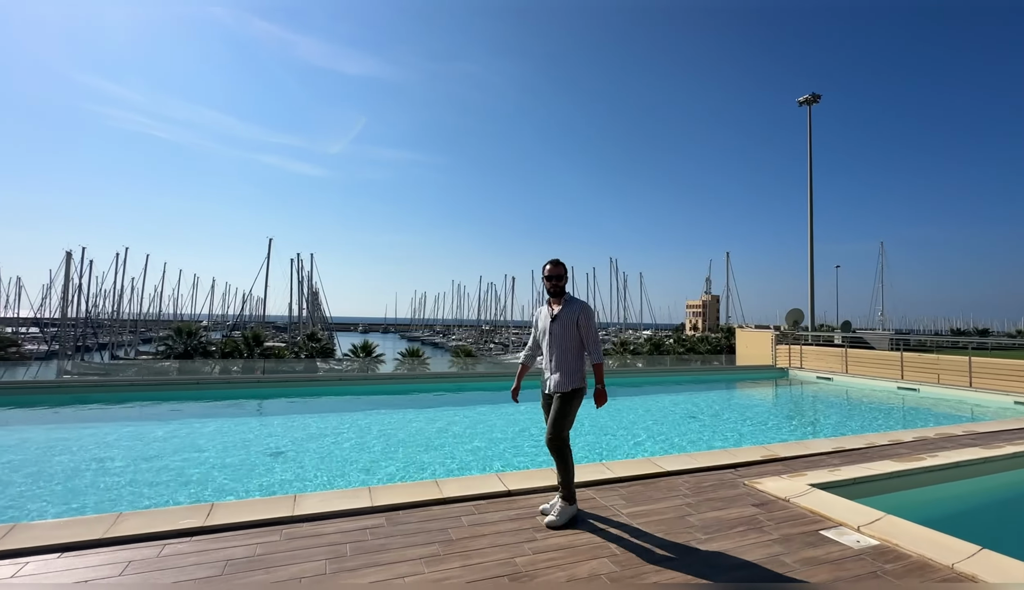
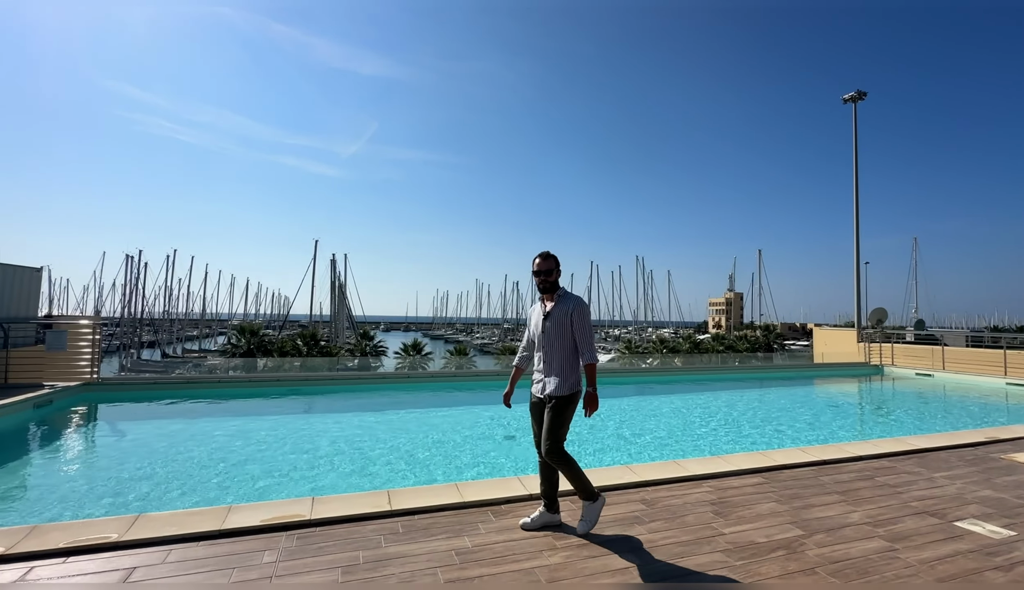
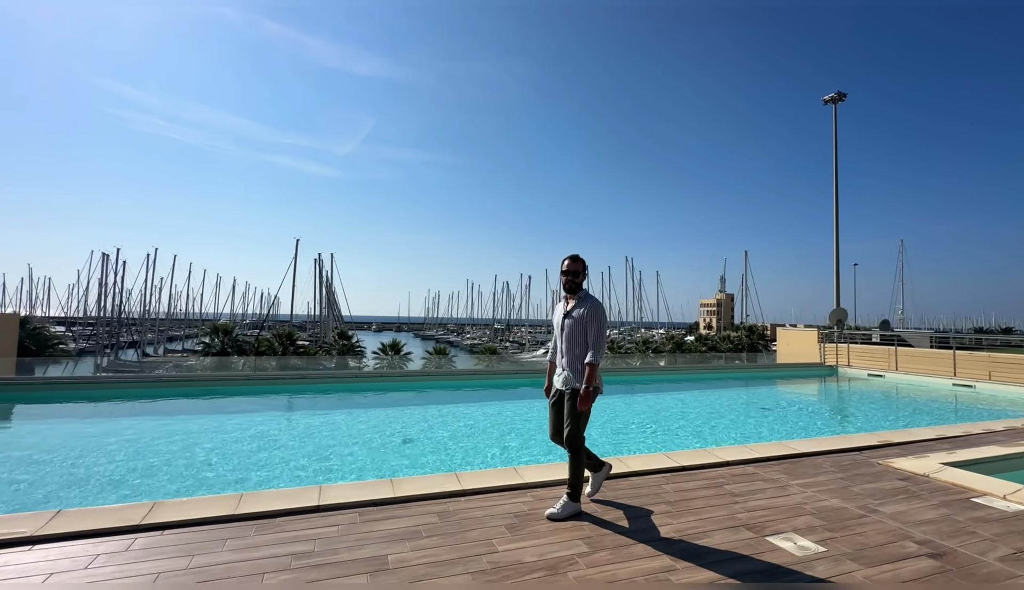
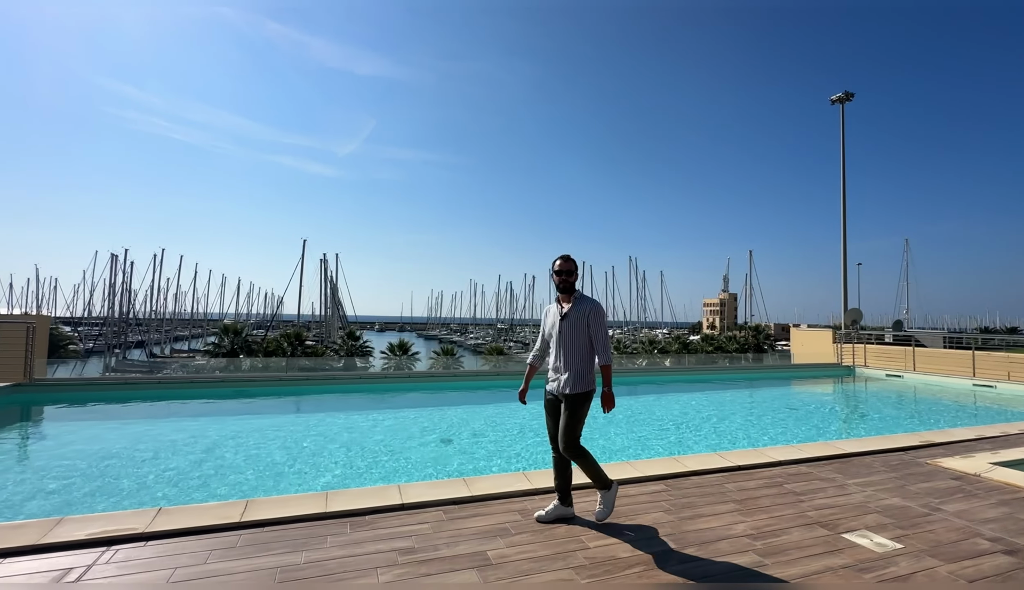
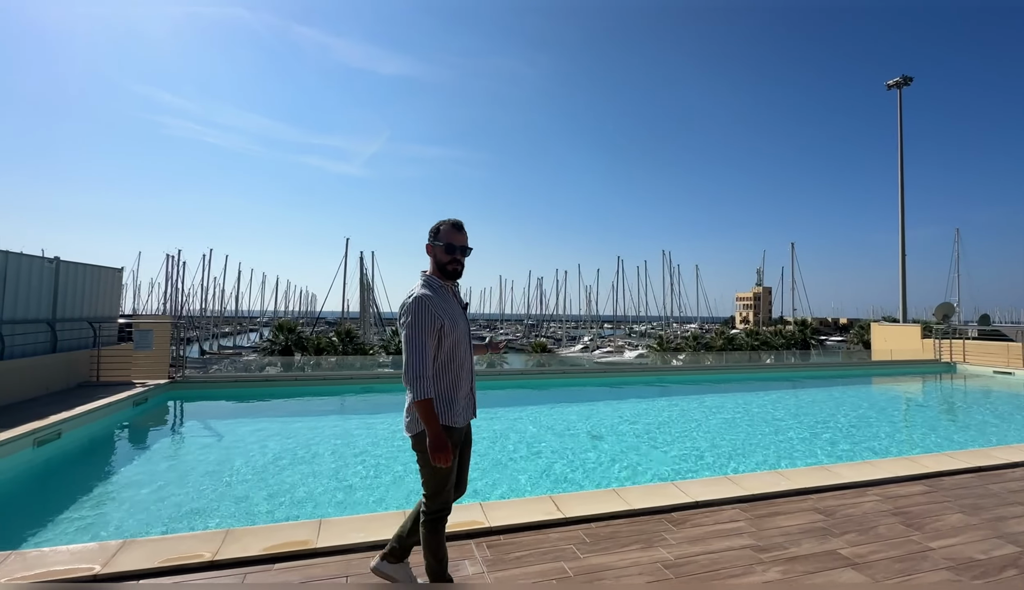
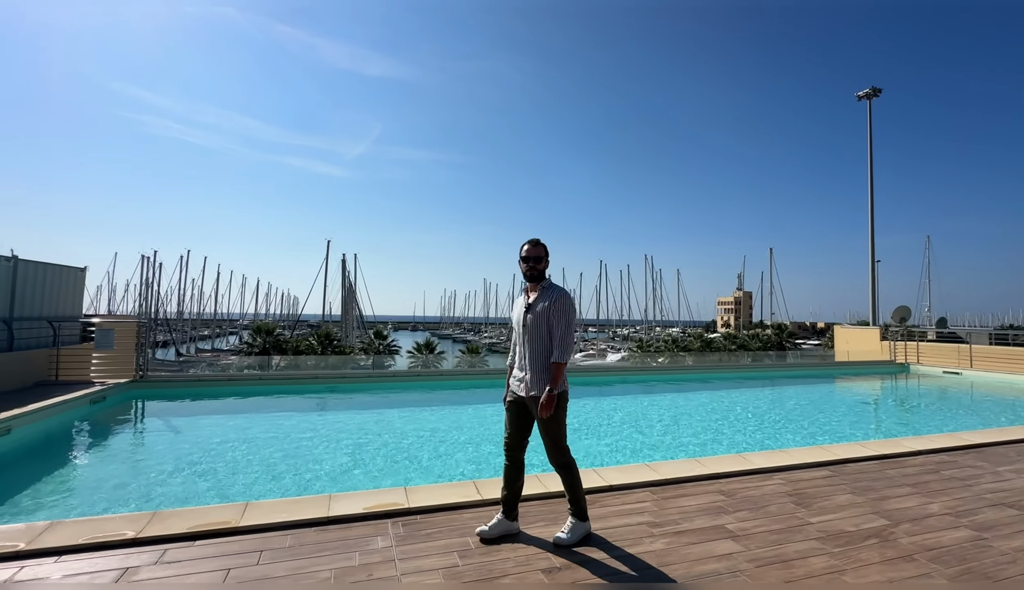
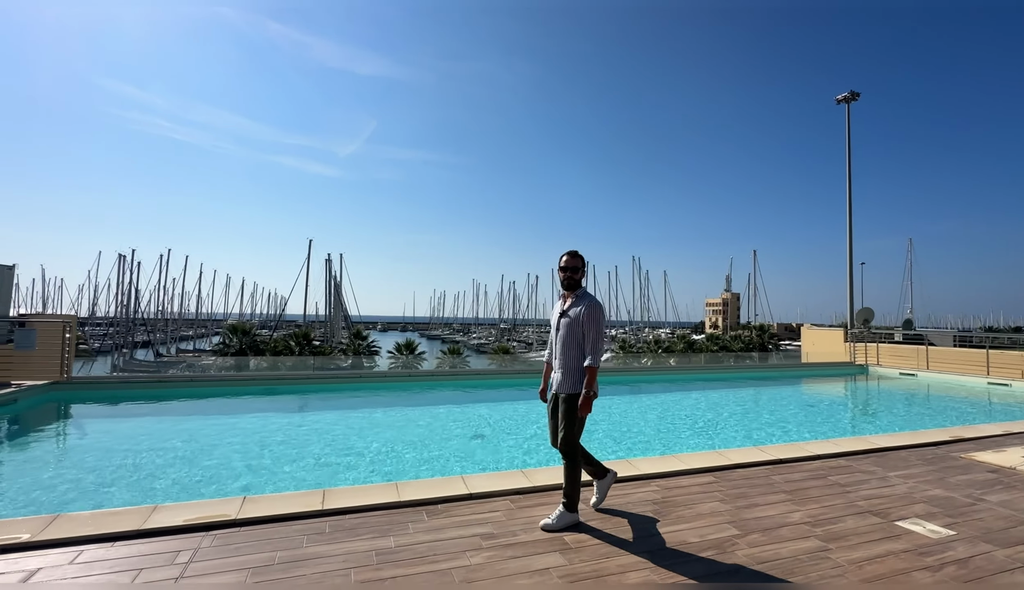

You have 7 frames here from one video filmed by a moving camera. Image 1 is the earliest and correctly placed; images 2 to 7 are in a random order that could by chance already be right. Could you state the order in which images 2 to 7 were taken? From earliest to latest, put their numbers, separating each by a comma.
3, 4, 7, 2, 6, 5
